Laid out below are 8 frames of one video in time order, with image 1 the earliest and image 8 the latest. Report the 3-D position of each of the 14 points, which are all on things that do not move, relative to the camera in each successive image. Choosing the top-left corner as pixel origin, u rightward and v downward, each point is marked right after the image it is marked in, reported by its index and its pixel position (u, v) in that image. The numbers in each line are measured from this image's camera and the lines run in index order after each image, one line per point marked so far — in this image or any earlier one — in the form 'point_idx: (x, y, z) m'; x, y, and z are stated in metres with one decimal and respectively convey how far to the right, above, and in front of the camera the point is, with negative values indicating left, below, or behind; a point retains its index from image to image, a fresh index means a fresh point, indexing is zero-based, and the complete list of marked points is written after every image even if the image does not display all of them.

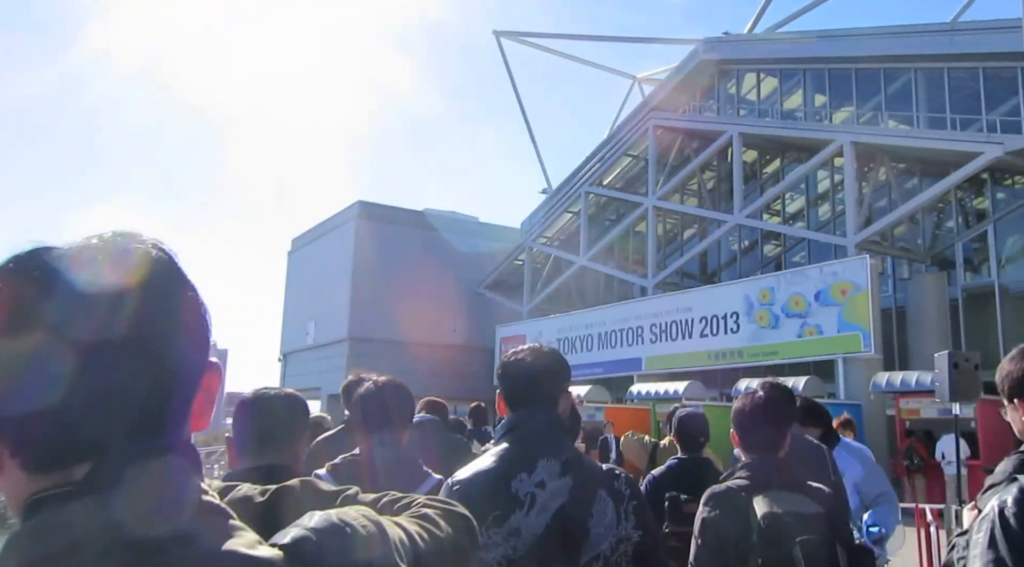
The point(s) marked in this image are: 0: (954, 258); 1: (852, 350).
0: (+9.8, +0.5, +17.5) m
1: (+6.6, -1.3, +15.4) m
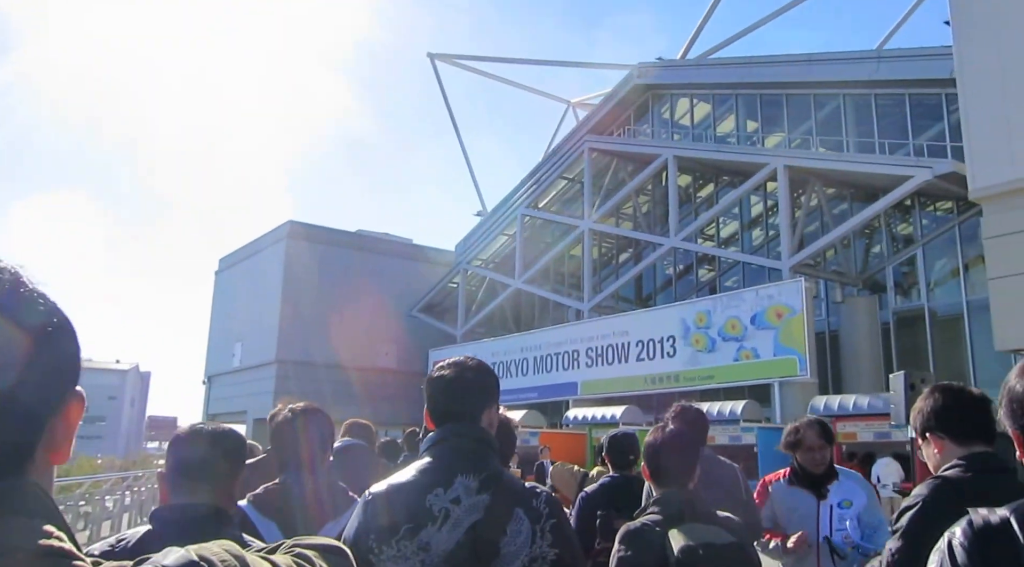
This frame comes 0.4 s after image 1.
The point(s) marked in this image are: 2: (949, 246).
0: (+8.4, 0.0, +17.7) m
1: (+5.3, -1.7, +15.3) m
2: (+9.3, +0.8, +16.7) m
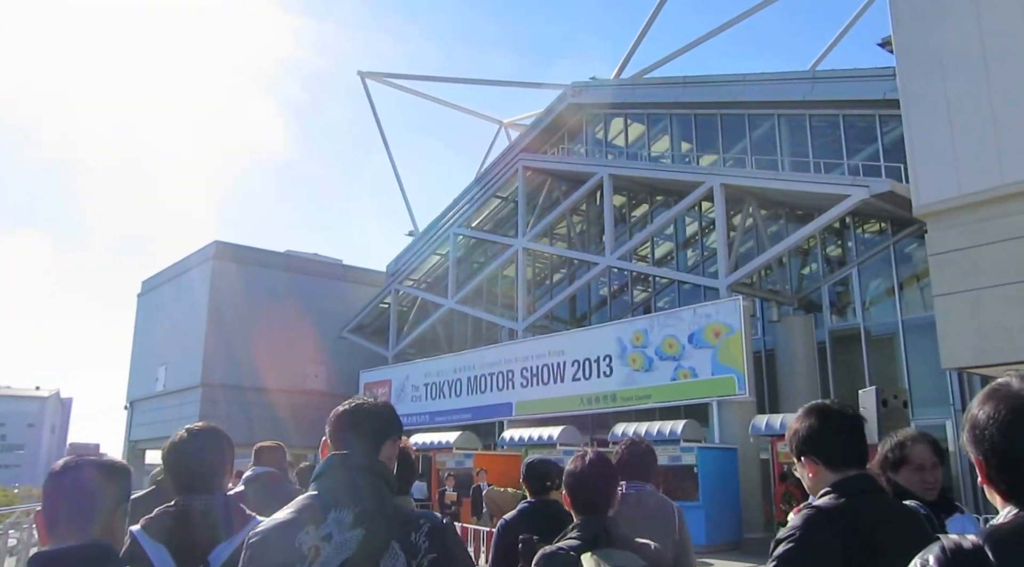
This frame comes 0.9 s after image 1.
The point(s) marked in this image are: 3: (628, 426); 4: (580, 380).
0: (+6.9, -0.4, +17.7) m
1: (+4.1, -2.1, +15.0) m
2: (+7.9, +0.4, +16.9) m
3: (+2.2, -2.6, +14.5) m
4: (+1.6, -2.2, +18.4) m
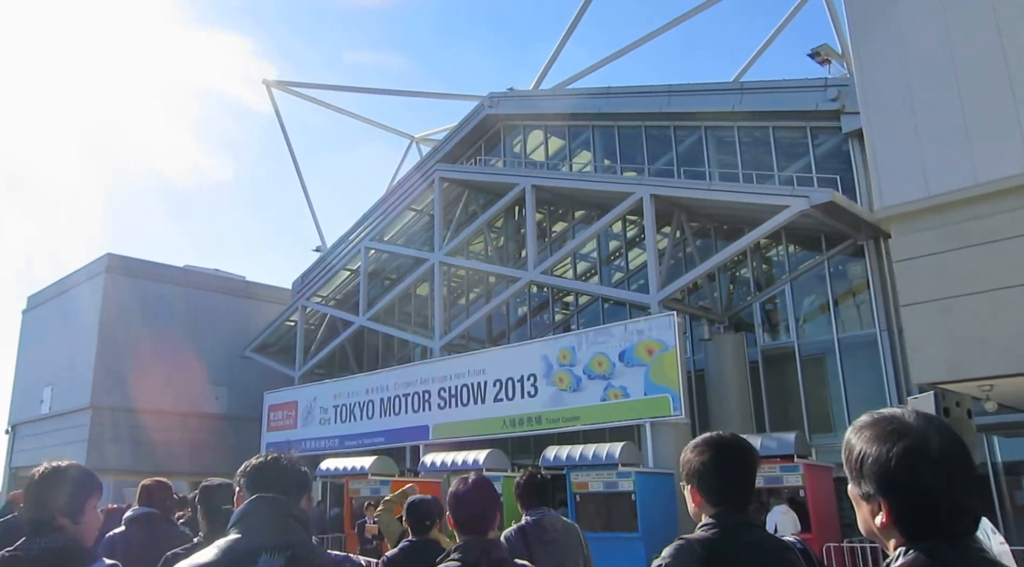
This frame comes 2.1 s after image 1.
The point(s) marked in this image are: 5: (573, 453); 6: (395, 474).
0: (+5.2, -0.8, +17.3) m
1: (+2.7, -2.3, +14.2) m
2: (+6.3, 0.0, +16.5) m
3: (+0.9, -2.8, +13.5) m
4: (-0.2, -2.6, +17.3) m
5: (+1.0, -2.8, +13.2) m
6: (-2.4, -3.9, +16.3) m
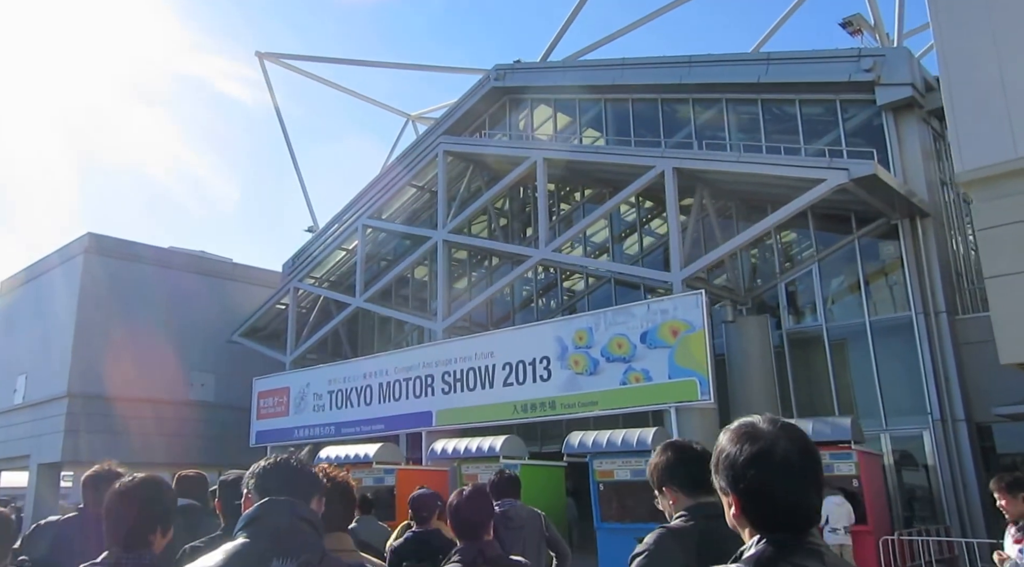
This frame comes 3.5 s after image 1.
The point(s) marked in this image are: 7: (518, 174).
0: (+5.5, -0.4, +16.4) m
1: (+2.9, -1.9, +13.3) m
2: (+6.5, +0.4, +15.7) m
3: (+1.1, -2.4, +12.6) m
4: (0.0, -2.1, +16.4) m
5: (+1.3, -2.4, +12.3) m
6: (-2.2, -3.5, +15.4) m
7: (+0.2, +2.7, +19.8) m
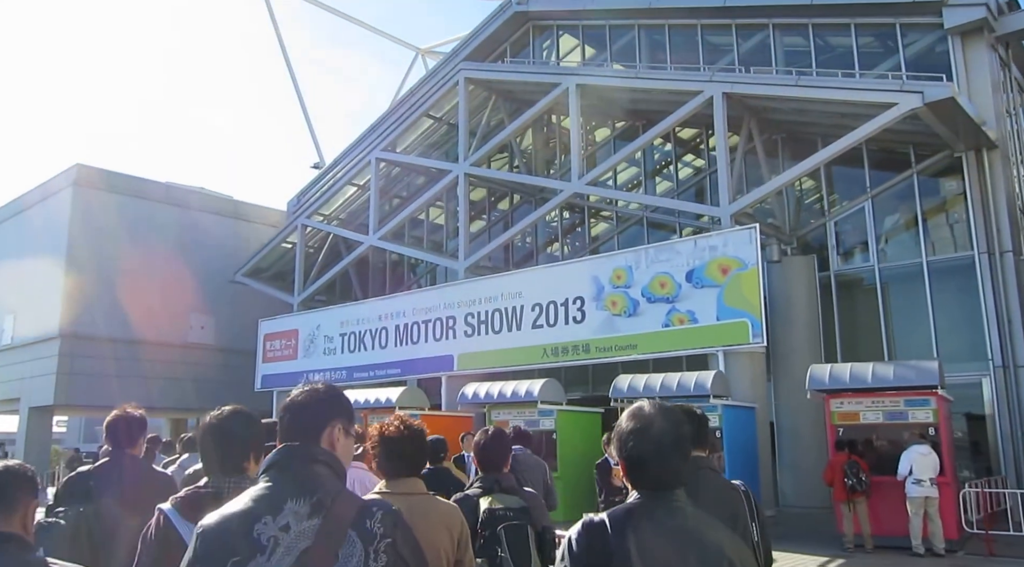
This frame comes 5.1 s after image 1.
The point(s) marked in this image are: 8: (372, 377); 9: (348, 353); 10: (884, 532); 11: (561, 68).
0: (+6.0, +0.8, +15.4) m
1: (+3.5, -0.9, +12.4) m
2: (+7.1, +1.6, +14.6) m
3: (+1.7, -1.4, +11.7) m
4: (+0.6, -0.9, +15.4) m
5: (+1.9, -1.4, +11.4) m
6: (-1.6, -2.3, +14.5) m
7: (+0.8, +4.2, +18.5) m
8: (-3.3, -2.2, +19.0) m
9: (-4.1, -1.7, +19.9) m
10: (+4.3, -2.9, +9.3) m
11: (+1.1, +4.8, +17.9) m
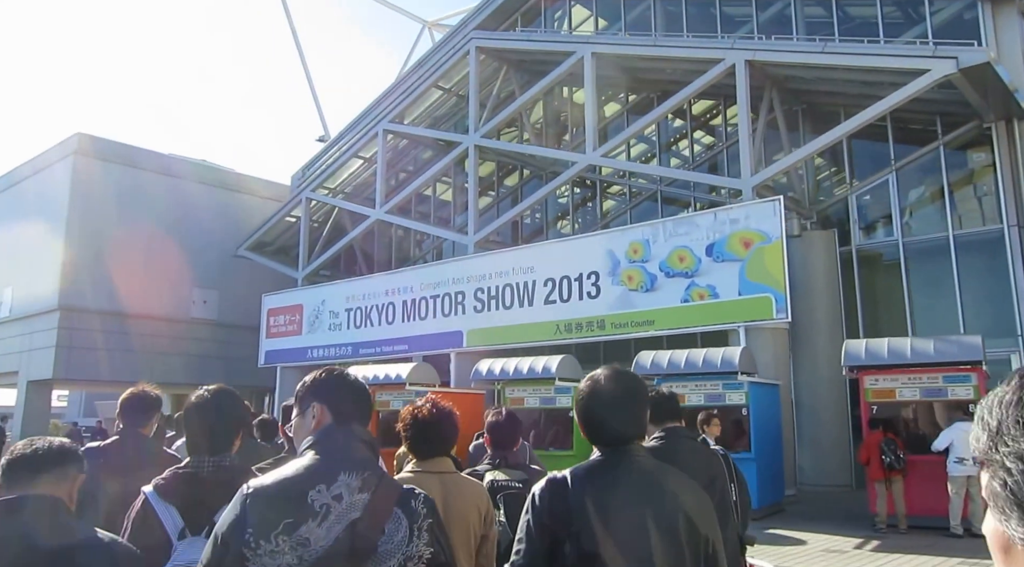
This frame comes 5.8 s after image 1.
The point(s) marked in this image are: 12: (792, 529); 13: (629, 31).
0: (+6.3, +1.3, +15.0) m
1: (+3.8, -0.5, +12.0) m
2: (+7.4, +2.0, +14.2) m
3: (+2.0, -1.0, +11.3) m
4: (+0.8, -0.4, +15.1) m
5: (+2.1, -1.0, +11.1) m
6: (-1.4, -1.8, +14.2) m
7: (+1.1, +4.7, +18.0) m
8: (-3.1, -1.6, +18.7) m
9: (-3.9, -1.1, +19.6) m
10: (+4.6, -2.6, +8.9) m
11: (+1.3, +5.4, +17.4) m
12: (+3.4, -2.9, +9.5) m
13: (+2.7, +5.8, +18.5) m
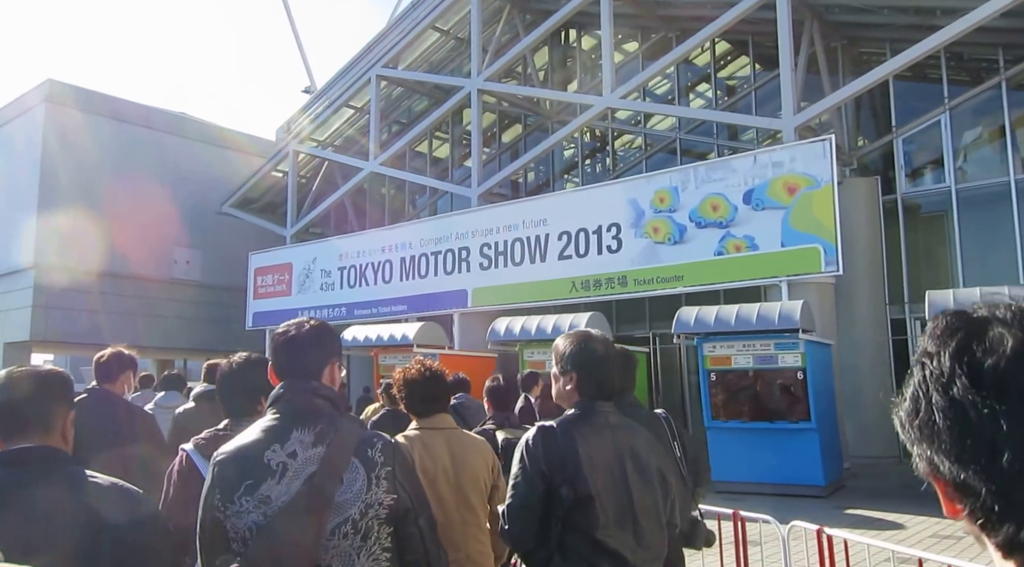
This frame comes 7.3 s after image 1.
0: (+6.5, +2.1, +13.8) m
1: (+4.0, +0.2, +10.8) m
2: (+7.6, +2.8, +13.0) m
3: (+2.2, -0.4, +10.1) m
4: (+1.0, +0.4, +13.8) m
5: (+2.4, -0.4, +9.8) m
6: (-1.2, -1.0, +12.9) m
7: (+1.2, +5.7, +16.5) m
8: (-3.0, -0.7, +17.4) m
9: (-3.7, -0.1, +18.2) m
10: (+4.9, -2.0, +7.8) m
11: (+1.5, +6.3, +15.9) m
12: (+3.7, -2.3, +8.4) m
13: (+2.8, +6.8, +17.0) m
